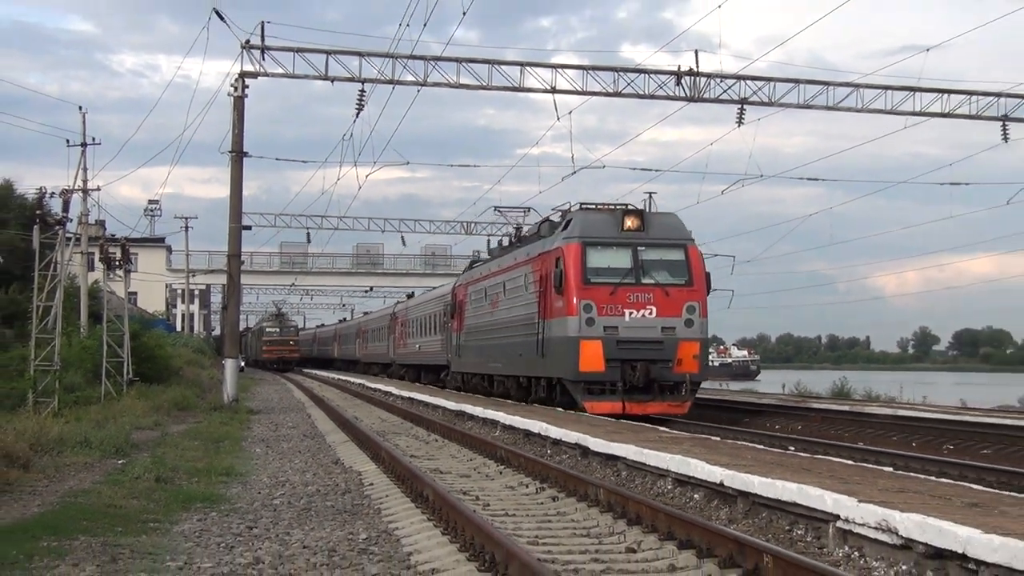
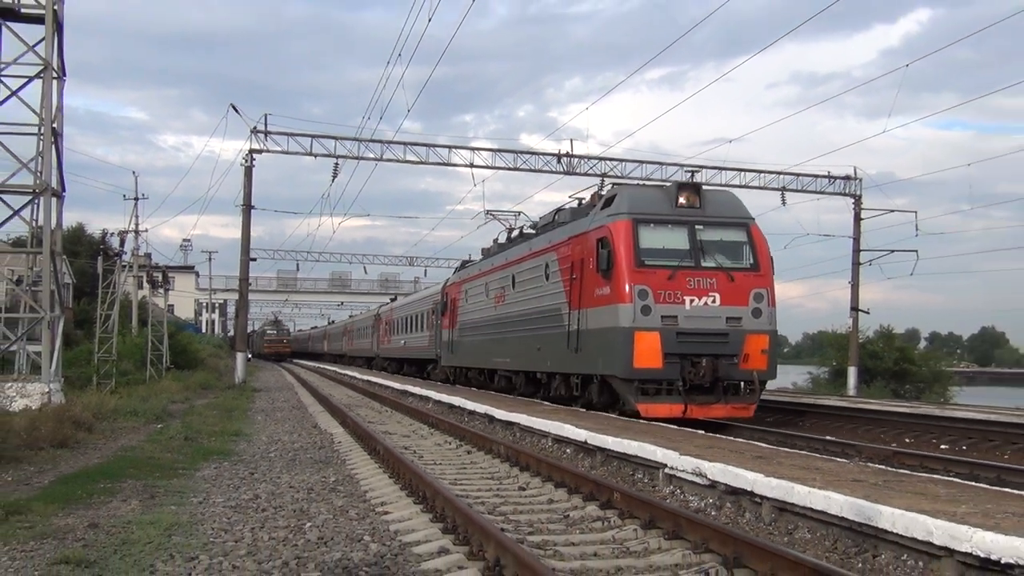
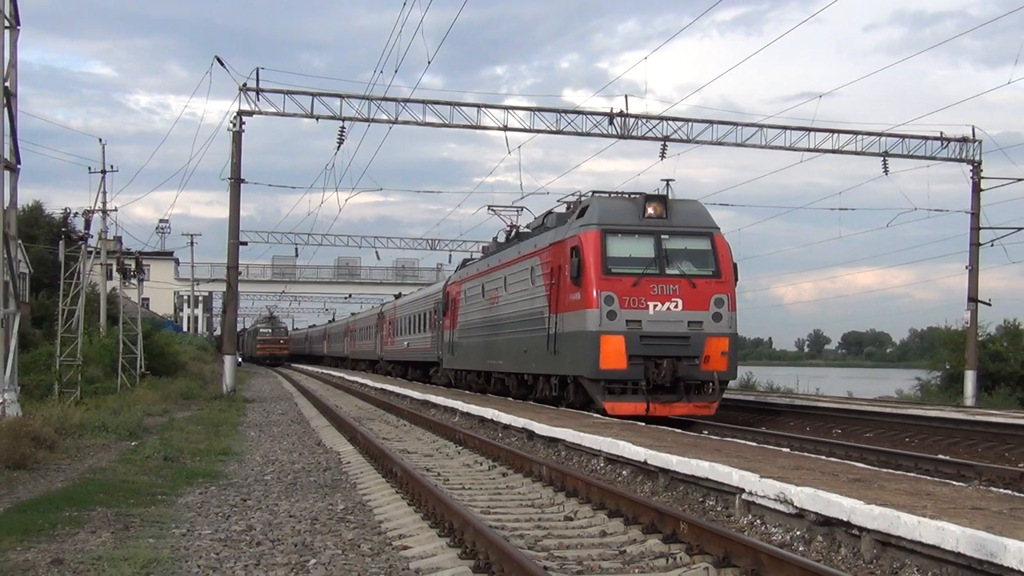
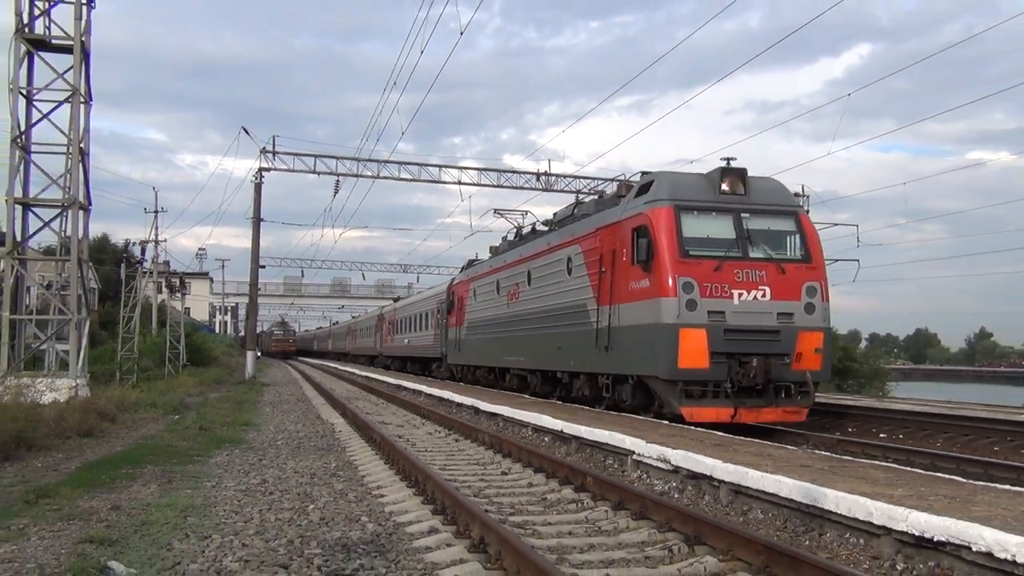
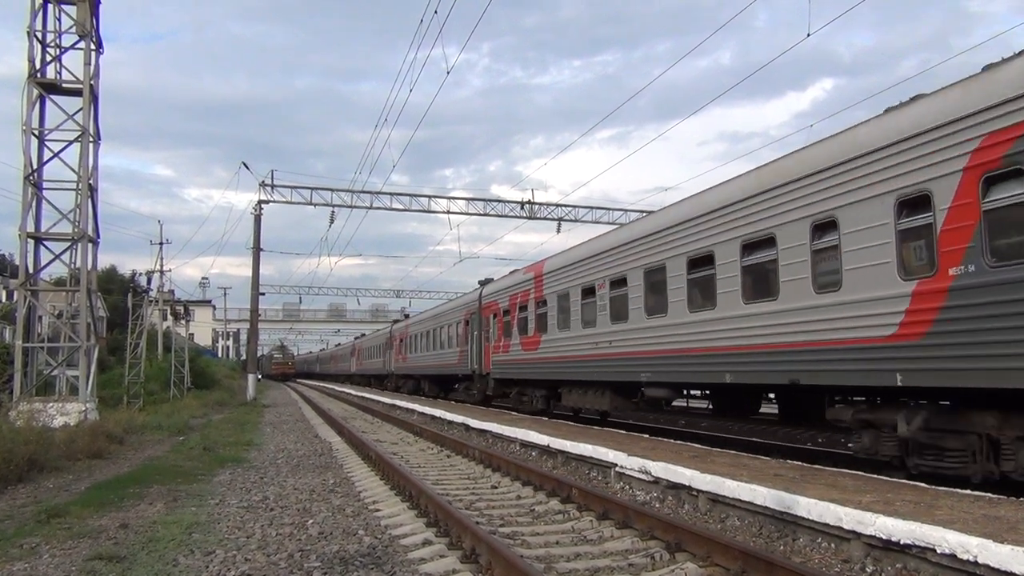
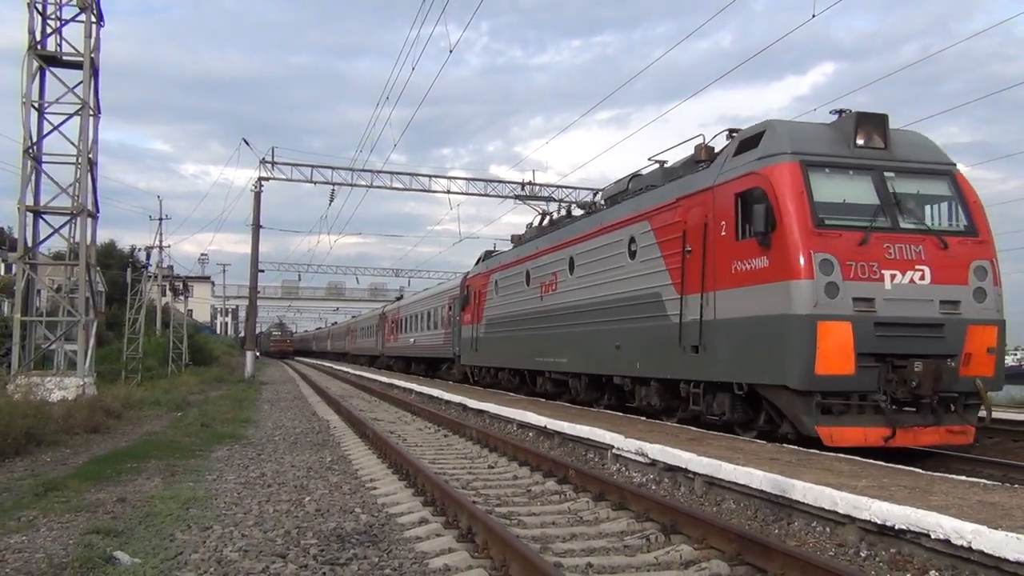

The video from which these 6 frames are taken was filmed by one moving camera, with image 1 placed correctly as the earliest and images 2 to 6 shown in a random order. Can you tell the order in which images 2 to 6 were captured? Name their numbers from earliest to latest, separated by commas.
3, 2, 4, 6, 5
